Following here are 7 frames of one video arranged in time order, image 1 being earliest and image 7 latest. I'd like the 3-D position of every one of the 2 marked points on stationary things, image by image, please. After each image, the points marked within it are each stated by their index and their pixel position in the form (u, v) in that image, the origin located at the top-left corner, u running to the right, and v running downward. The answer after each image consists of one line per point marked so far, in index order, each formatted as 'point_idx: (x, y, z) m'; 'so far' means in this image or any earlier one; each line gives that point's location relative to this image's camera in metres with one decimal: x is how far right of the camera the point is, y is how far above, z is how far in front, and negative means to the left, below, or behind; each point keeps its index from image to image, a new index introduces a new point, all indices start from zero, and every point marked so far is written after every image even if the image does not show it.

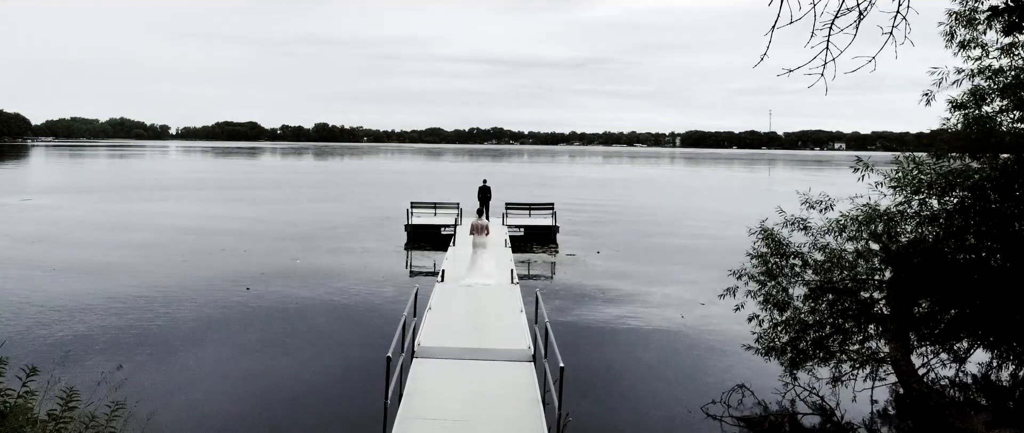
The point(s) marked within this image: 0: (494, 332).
0: (-0.2, -1.9, +11.5) m
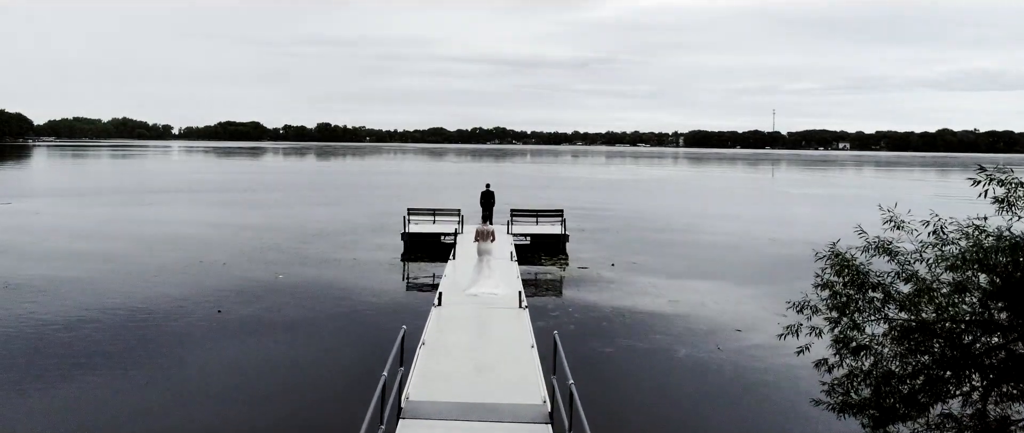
0: (-0.1, -2.2, +9.7) m
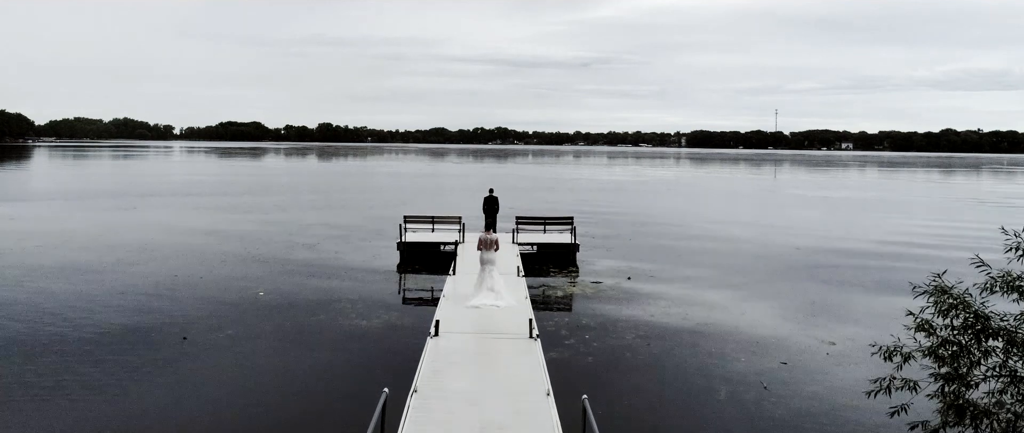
0: (0.0, -2.4, +7.9) m
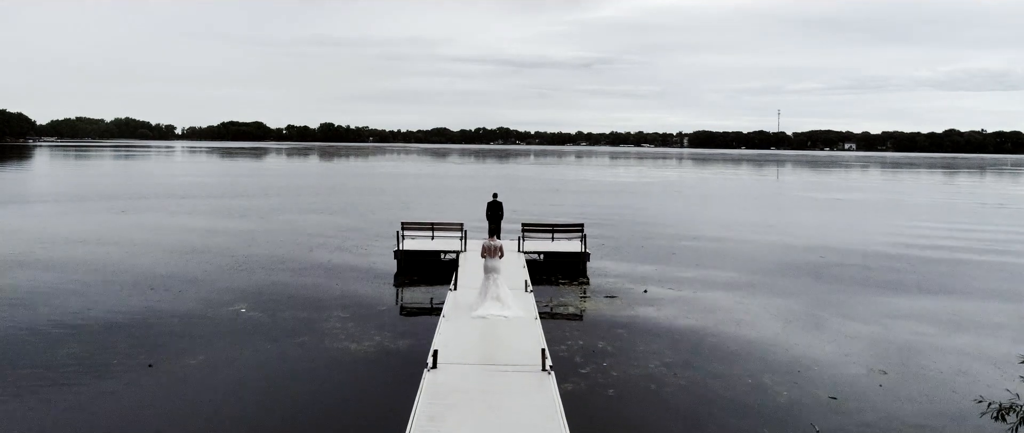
0: (+0.1, -2.5, +6.6) m
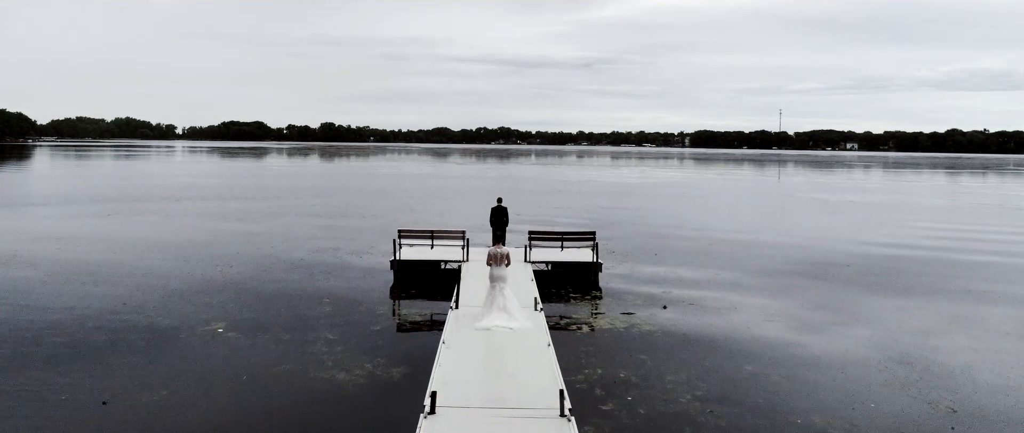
0: (+0.3, -2.7, +5.2) m
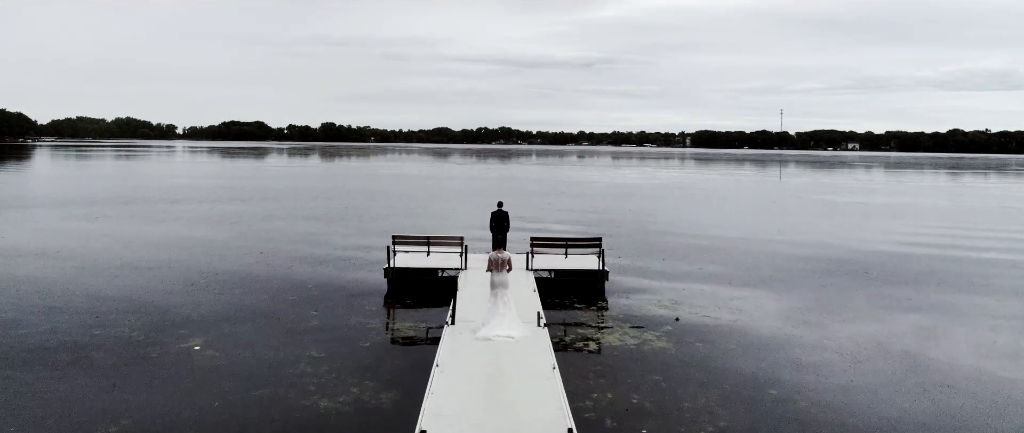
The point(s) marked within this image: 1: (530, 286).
0: (+0.3, -2.8, +4.2) m
1: (+0.4, -1.6, +16.0) m
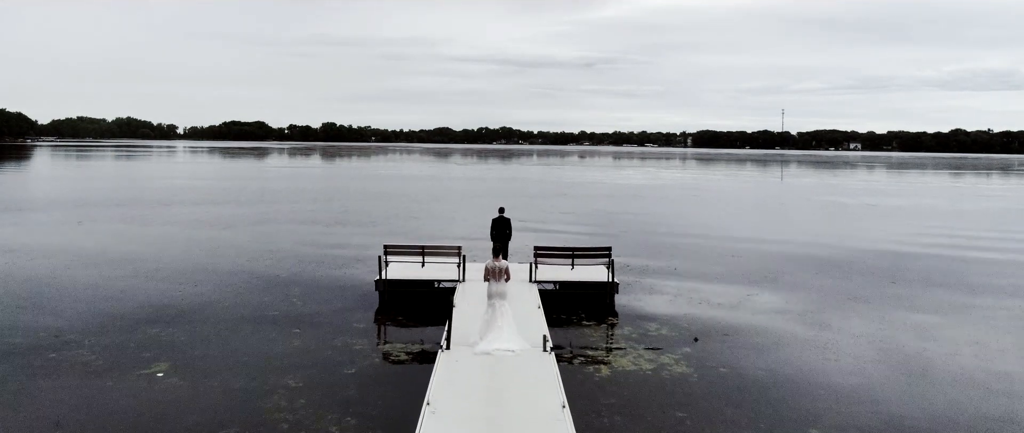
0: (+0.3, -3.0, +2.9) m
1: (+0.4, -1.7, +14.7) m
